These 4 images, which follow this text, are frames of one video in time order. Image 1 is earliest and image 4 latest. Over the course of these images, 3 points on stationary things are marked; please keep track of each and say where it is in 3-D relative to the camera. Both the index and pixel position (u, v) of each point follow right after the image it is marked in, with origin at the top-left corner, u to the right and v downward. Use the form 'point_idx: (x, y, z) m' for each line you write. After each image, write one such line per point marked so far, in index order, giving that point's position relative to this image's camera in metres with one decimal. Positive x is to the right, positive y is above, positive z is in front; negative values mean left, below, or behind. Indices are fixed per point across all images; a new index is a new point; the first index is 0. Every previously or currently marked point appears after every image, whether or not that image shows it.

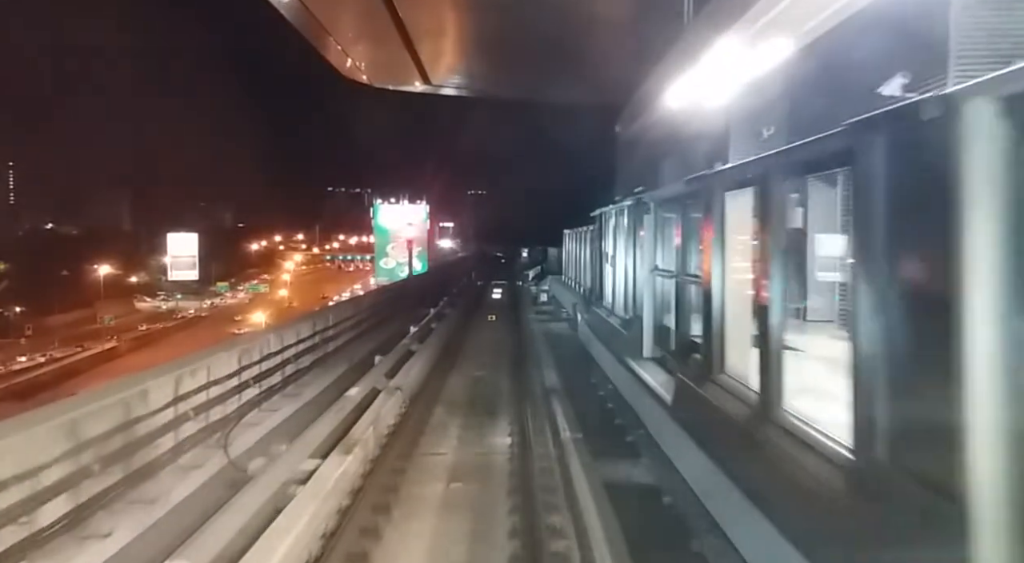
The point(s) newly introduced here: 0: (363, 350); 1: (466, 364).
0: (-3.5, -1.6, +17.3) m
1: (-0.8, -1.8, +15.5) m
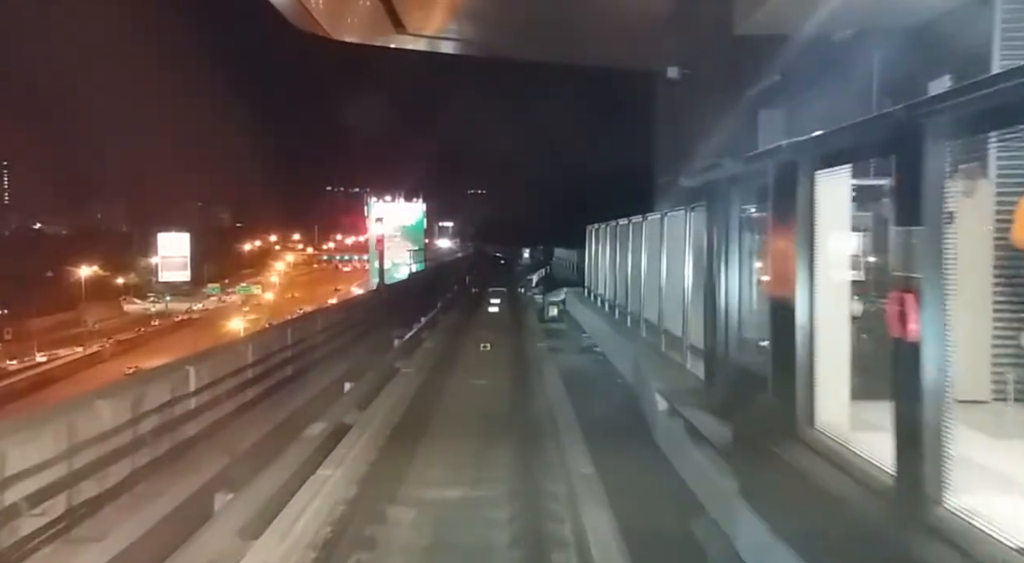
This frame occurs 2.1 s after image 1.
0: (-3.5, -1.7, +15.4) m
1: (-0.8, -1.9, +13.6) m
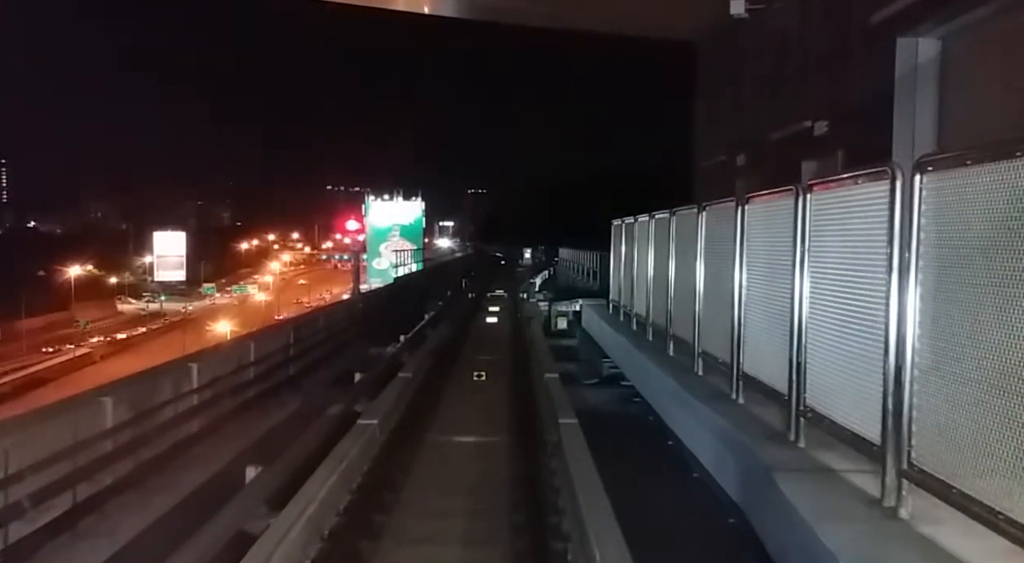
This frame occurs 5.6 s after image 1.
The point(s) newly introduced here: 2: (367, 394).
0: (-3.5, -1.8, +14.4) m
1: (-0.8, -2.0, +12.6) m
2: (-2.4, -1.9, +11.3) m
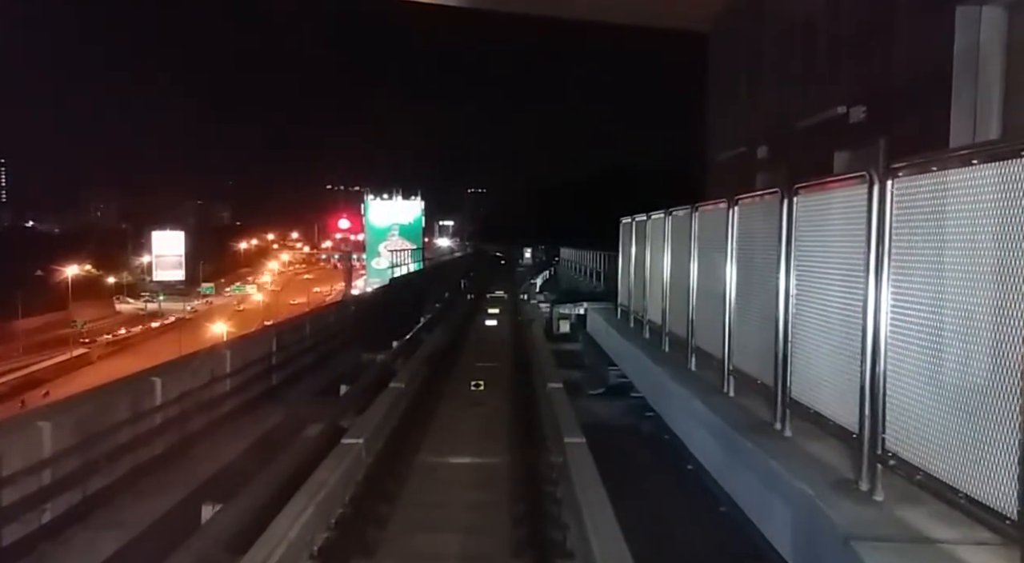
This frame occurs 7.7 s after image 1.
0: (-3.5, -1.8, +14.1) m
1: (-0.8, -2.0, +12.2) m
2: (-2.4, -1.9, +11.0) m
